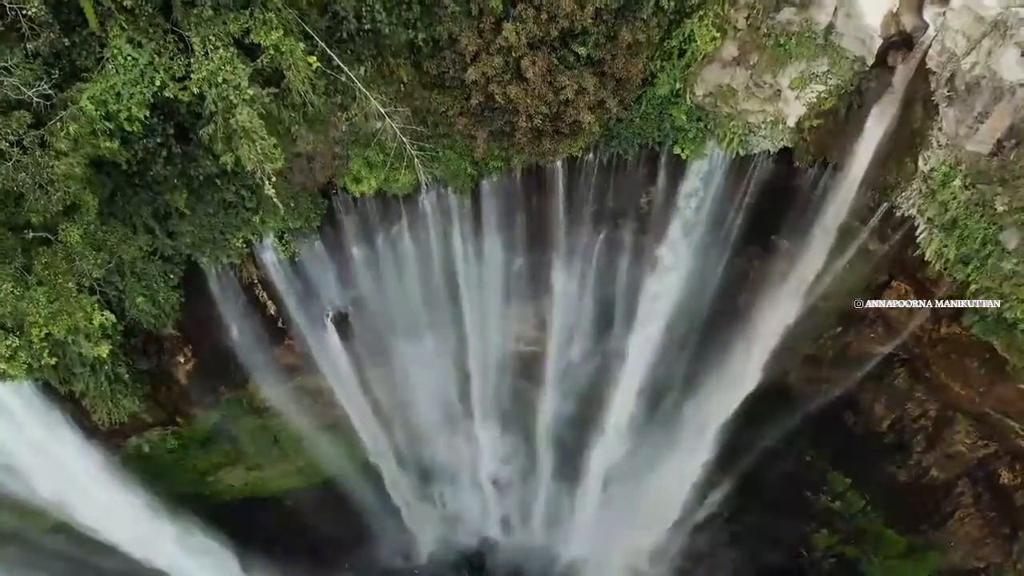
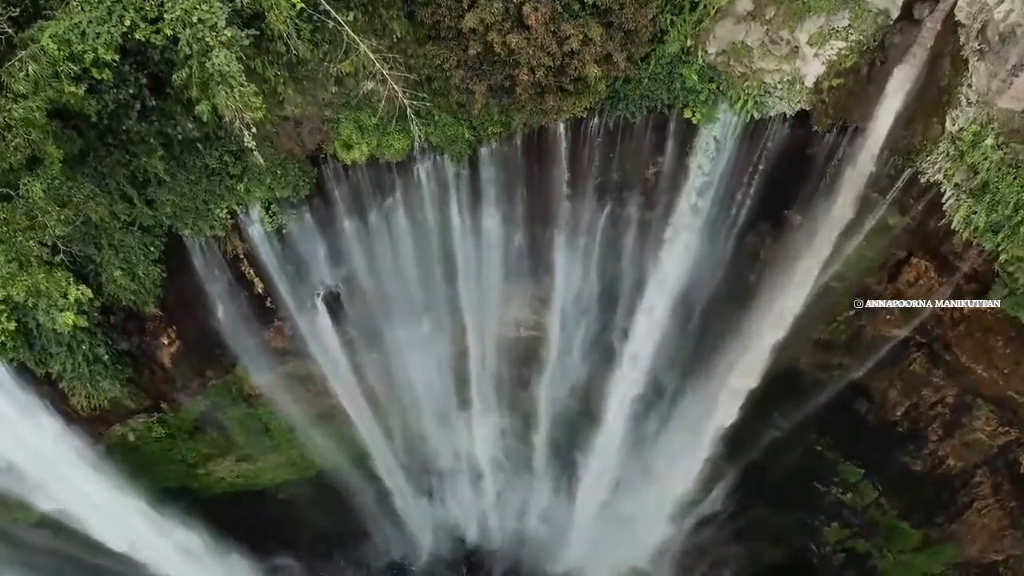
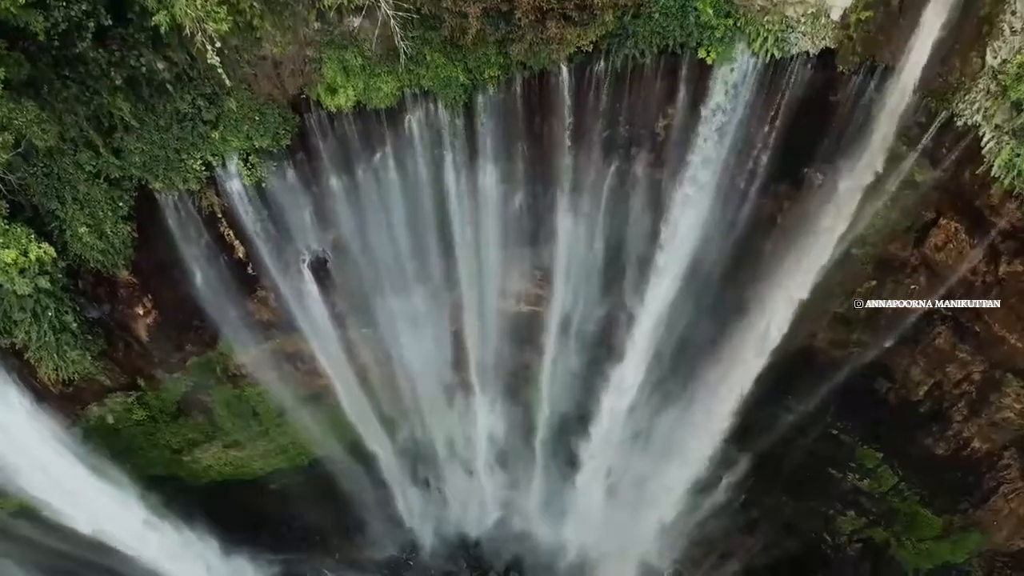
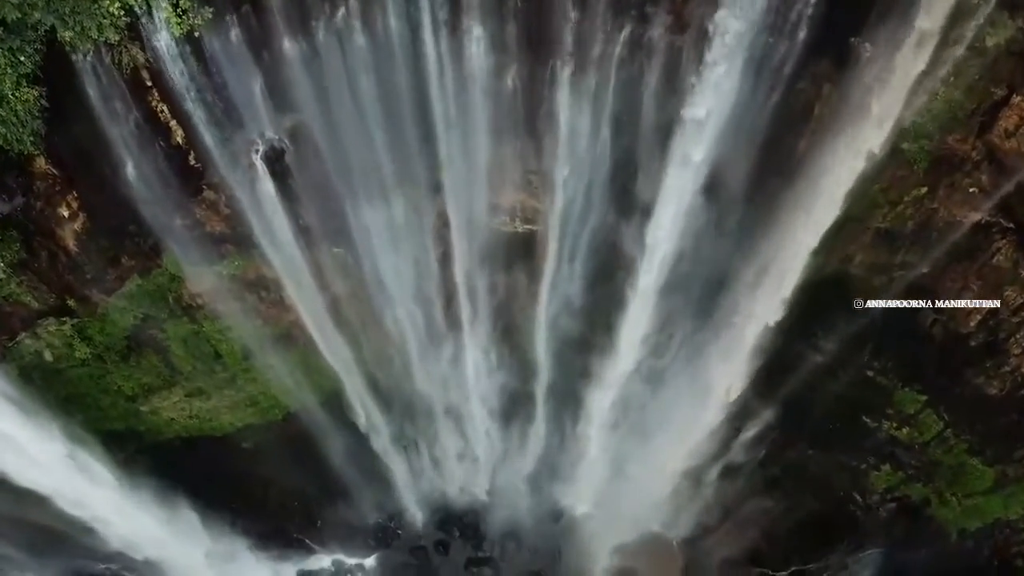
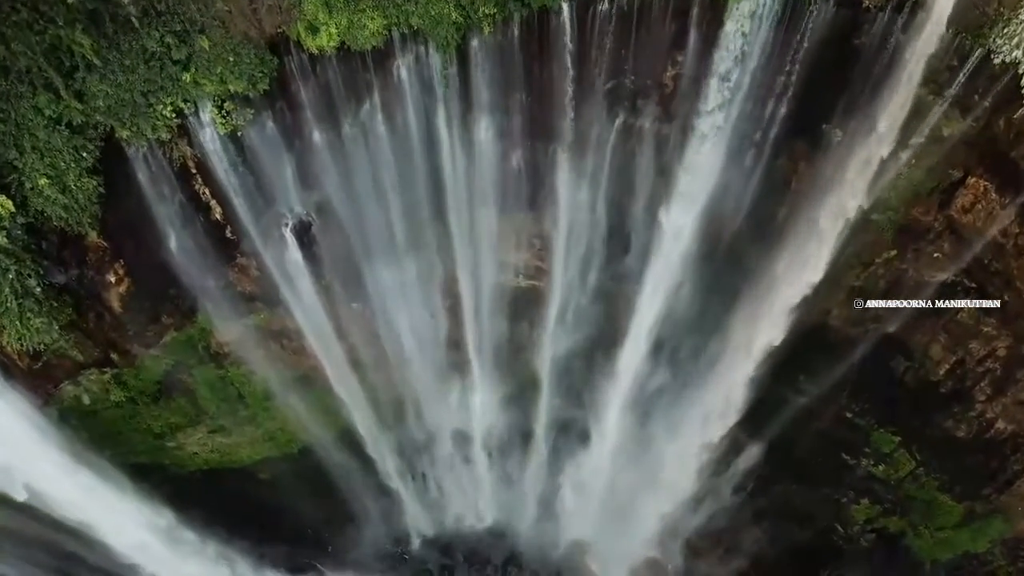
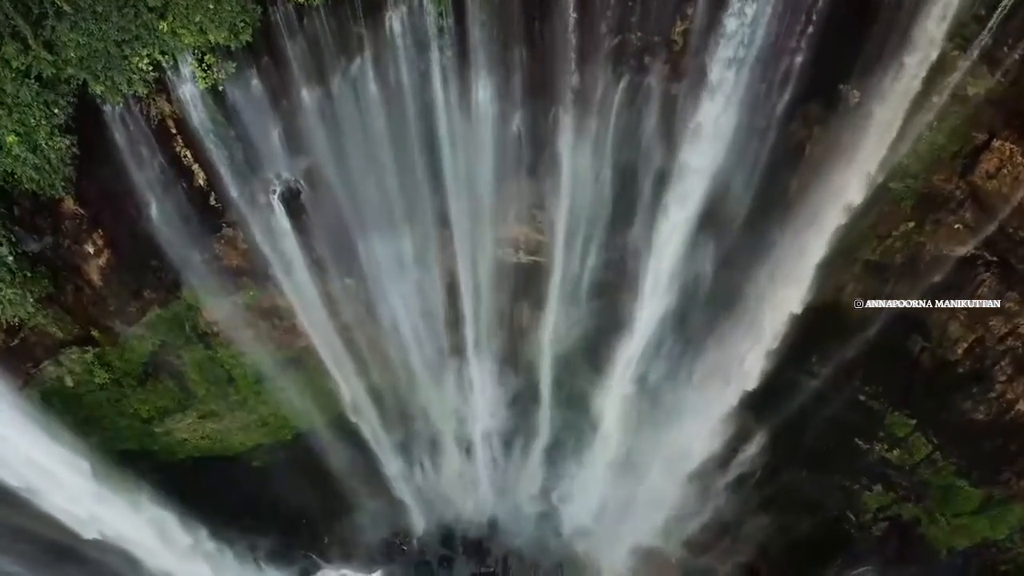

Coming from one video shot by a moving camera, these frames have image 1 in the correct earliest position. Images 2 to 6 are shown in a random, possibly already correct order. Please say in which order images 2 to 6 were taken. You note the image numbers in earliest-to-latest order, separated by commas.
2, 3, 5, 6, 4
